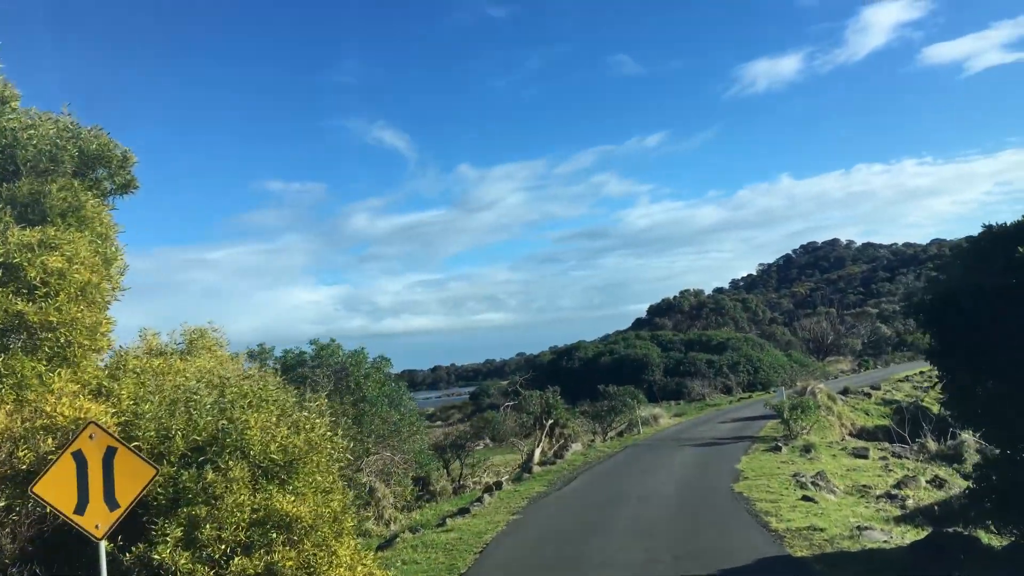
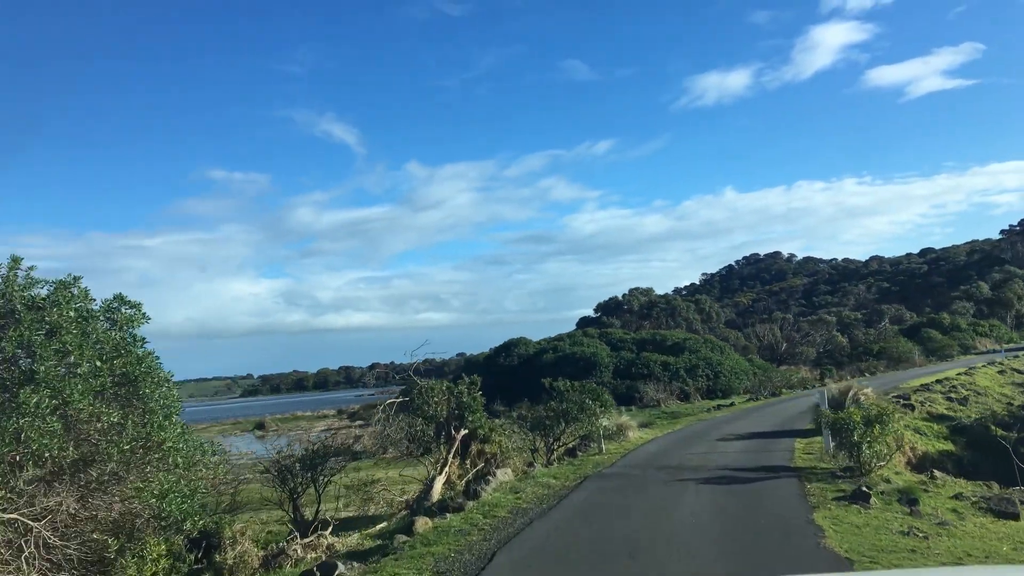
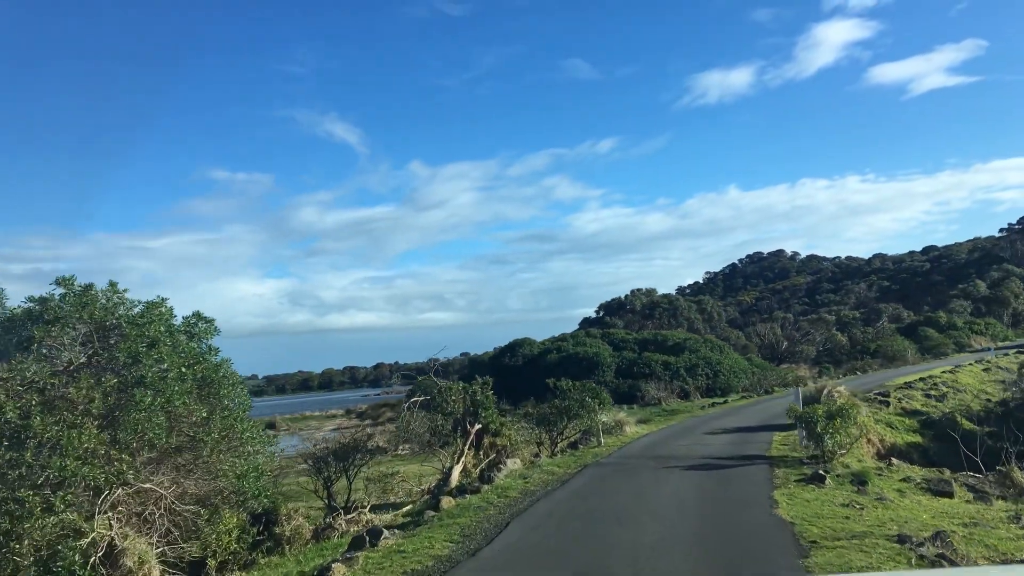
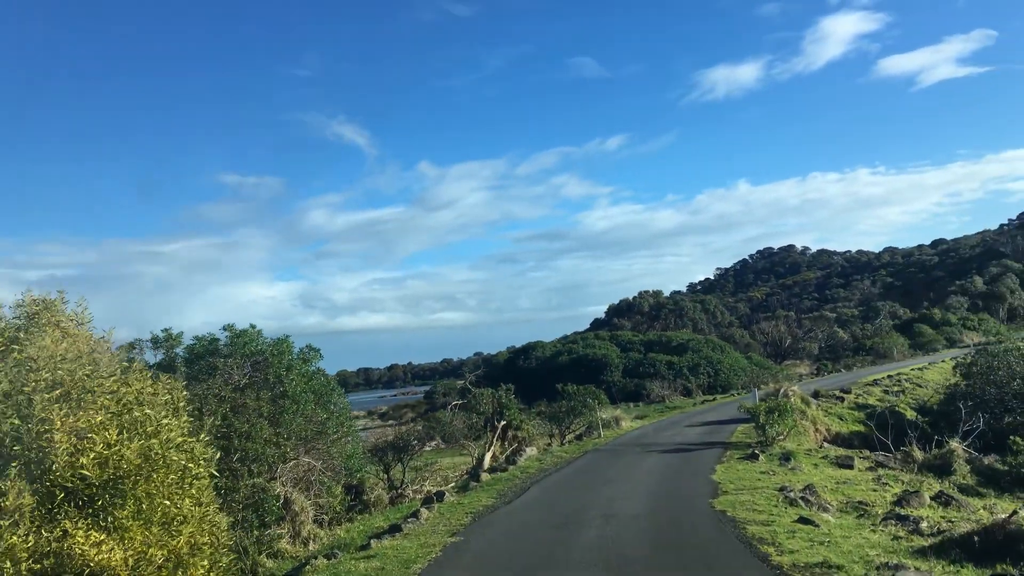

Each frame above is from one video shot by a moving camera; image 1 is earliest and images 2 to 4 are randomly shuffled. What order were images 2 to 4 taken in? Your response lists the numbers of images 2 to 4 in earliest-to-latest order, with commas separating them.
4, 3, 2
